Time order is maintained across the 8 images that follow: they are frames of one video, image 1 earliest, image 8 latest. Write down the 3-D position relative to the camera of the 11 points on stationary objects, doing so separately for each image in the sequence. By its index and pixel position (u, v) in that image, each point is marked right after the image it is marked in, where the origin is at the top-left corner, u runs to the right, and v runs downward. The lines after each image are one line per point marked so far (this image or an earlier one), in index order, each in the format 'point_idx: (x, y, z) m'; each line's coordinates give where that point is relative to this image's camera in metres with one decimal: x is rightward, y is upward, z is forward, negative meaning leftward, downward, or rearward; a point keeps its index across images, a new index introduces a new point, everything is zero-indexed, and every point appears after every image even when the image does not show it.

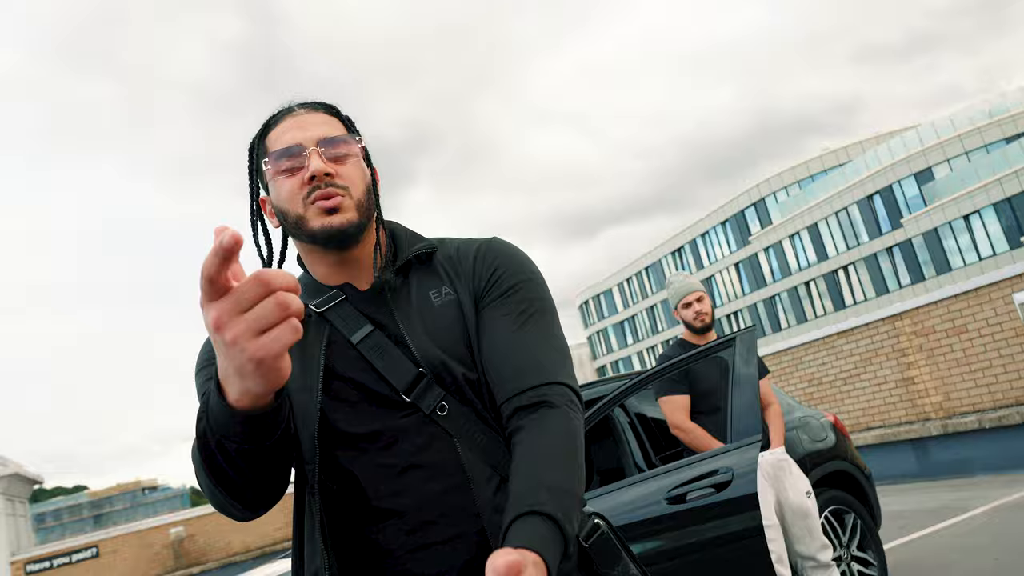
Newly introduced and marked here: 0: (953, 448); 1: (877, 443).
0: (+4.9, -1.8, +9.0) m
1: (+4.7, -2.0, +10.4) m
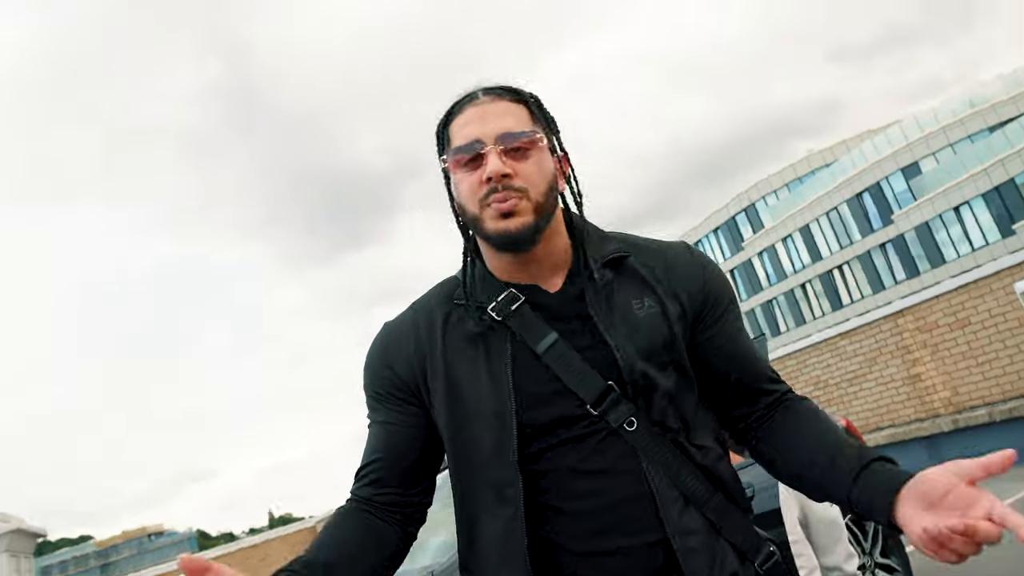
0: (+4.9, -1.7, +9.0) m
1: (+4.7, -1.9, +10.3) m
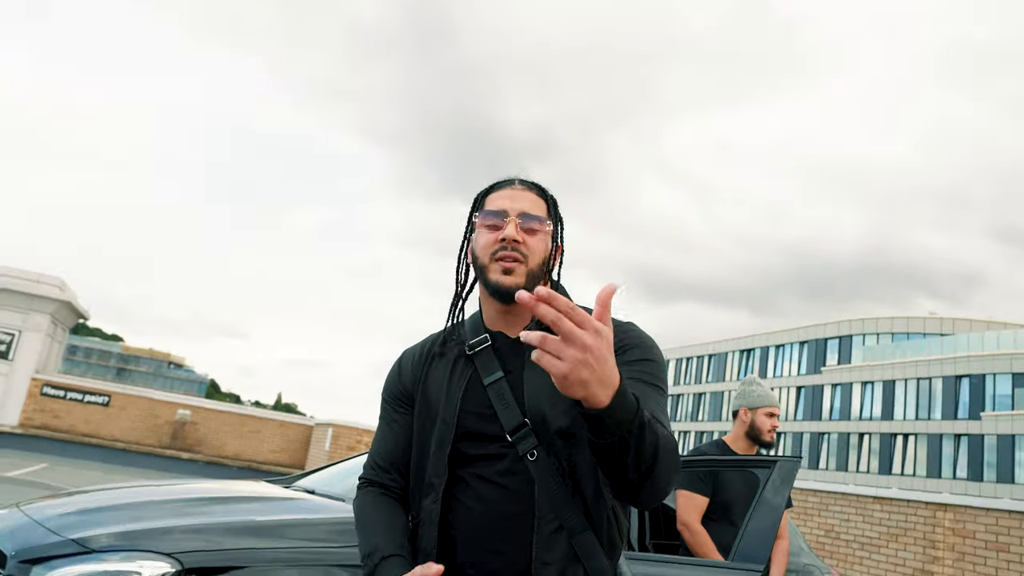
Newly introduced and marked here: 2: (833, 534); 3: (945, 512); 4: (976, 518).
0: (+4.5, -3.9, +8.6) m
1: (+4.3, -4.0, +9.9) m
2: (+3.7, -2.8, +9.4) m
3: (+4.2, -2.2, +8.0) m
4: (+4.3, -2.1, +7.6) m
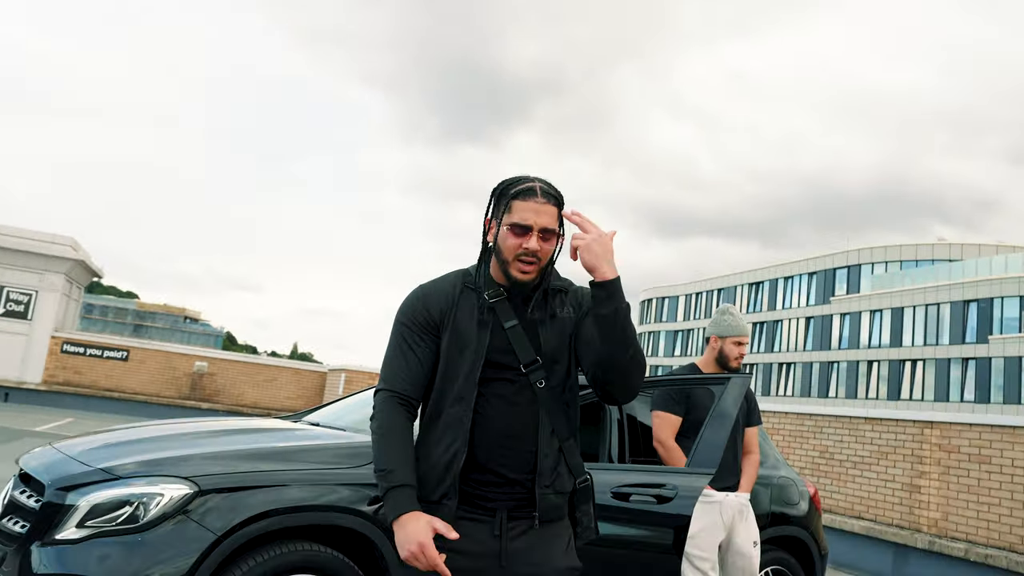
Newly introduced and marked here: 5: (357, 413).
0: (+4.7, -3.1, +8.9) m
1: (+4.5, -3.1, +10.3) m
2: (+3.8, -2.0, +9.7) m
3: (+4.3, -1.4, +8.2) m
4: (+4.4, -1.4, +7.8) m
5: (-0.7, -0.6, +3.8) m
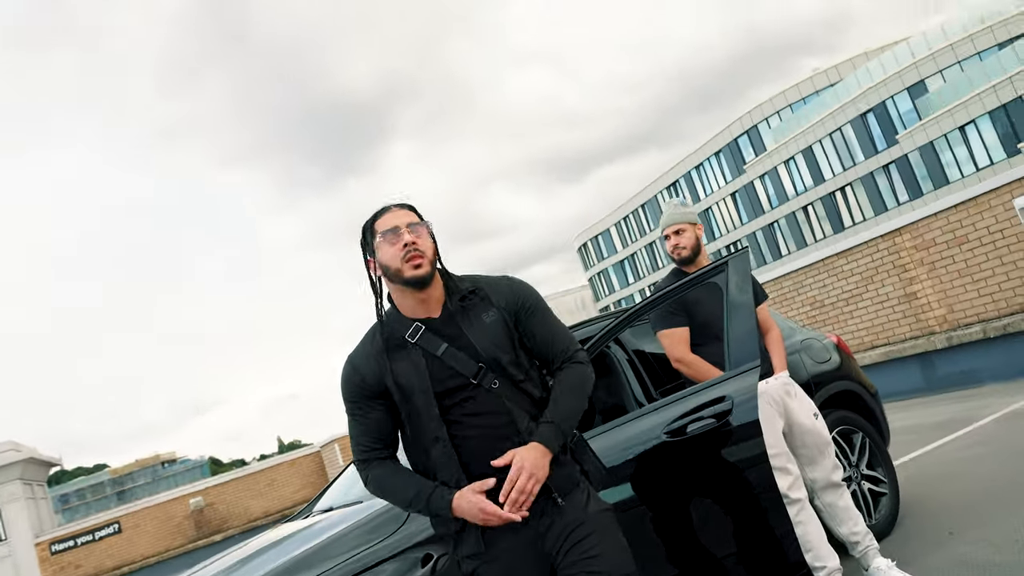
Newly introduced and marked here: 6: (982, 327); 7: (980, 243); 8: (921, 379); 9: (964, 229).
0: (+4.9, -0.8, +9.0) m
1: (+4.7, -0.9, +10.4) m
2: (+3.7, -0.2, +9.7) m
3: (+4.0, +0.5, +8.3) m
4: (+4.0, +0.6, +7.9) m
5: (-0.6, -0.8, +3.5) m
6: (+4.2, -0.4, +7.4) m
7: (+4.2, +0.4, +7.4) m
8: (+4.2, -0.9, +8.4) m
9: (+4.2, +0.5, +7.6) m
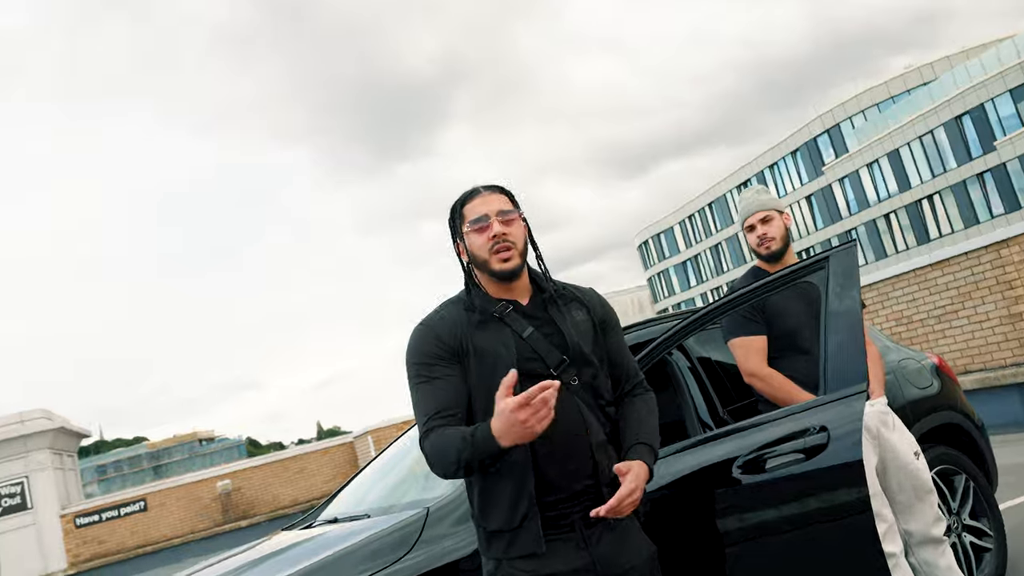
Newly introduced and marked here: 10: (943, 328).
0: (+5.3, -1.0, +7.9) m
1: (+5.2, -1.2, +9.2) m
2: (+4.1, -0.4, +8.7) m
3: (+4.3, +0.3, +7.2) m
4: (+4.4, +0.4, +6.8) m
5: (-0.7, -0.8, +2.8) m
6: (+4.4, -0.6, +6.2) m
7: (+4.5, +0.2, +6.3) m
8: (+4.5, -1.1, +7.2) m
9: (+4.5, +0.3, +6.4) m
10: (+4.2, -0.5, +8.2) m
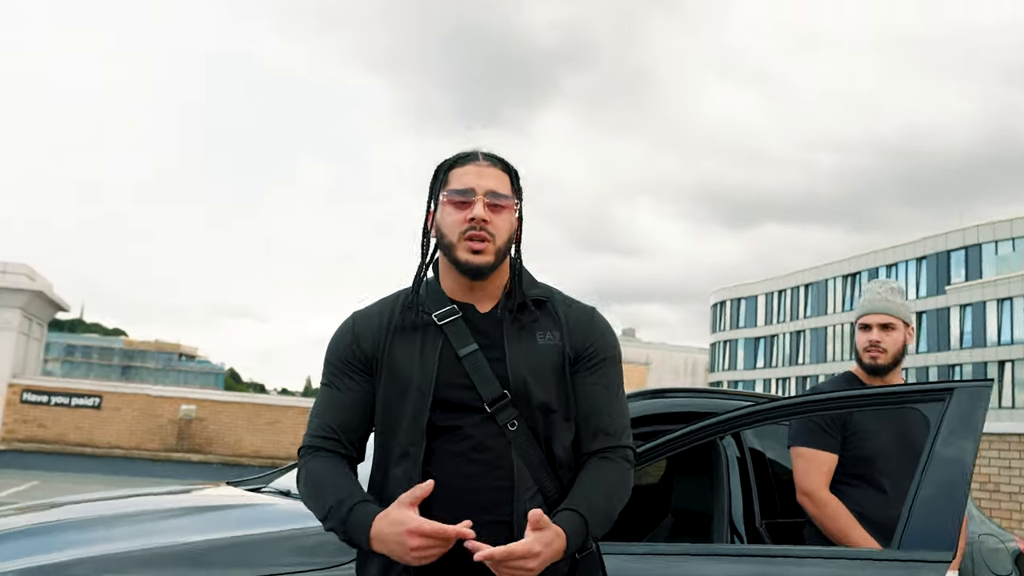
0: (+5.2, -2.7, +6.3) m
1: (+5.1, -2.9, +7.6) m
2: (+4.3, -1.8, +7.1) m
3: (+4.7, -1.1, +5.6) m
4: (+4.8, -1.1, +5.2) m
5: (-0.5, -0.4, +1.5) m
6: (+4.5, -2.0, +4.7) m
7: (+4.8, -1.3, +4.7) m
8: (+4.4, -2.5, +5.7) m
9: (+4.9, -1.2, +4.9) m
10: (+4.4, -1.9, +6.7) m
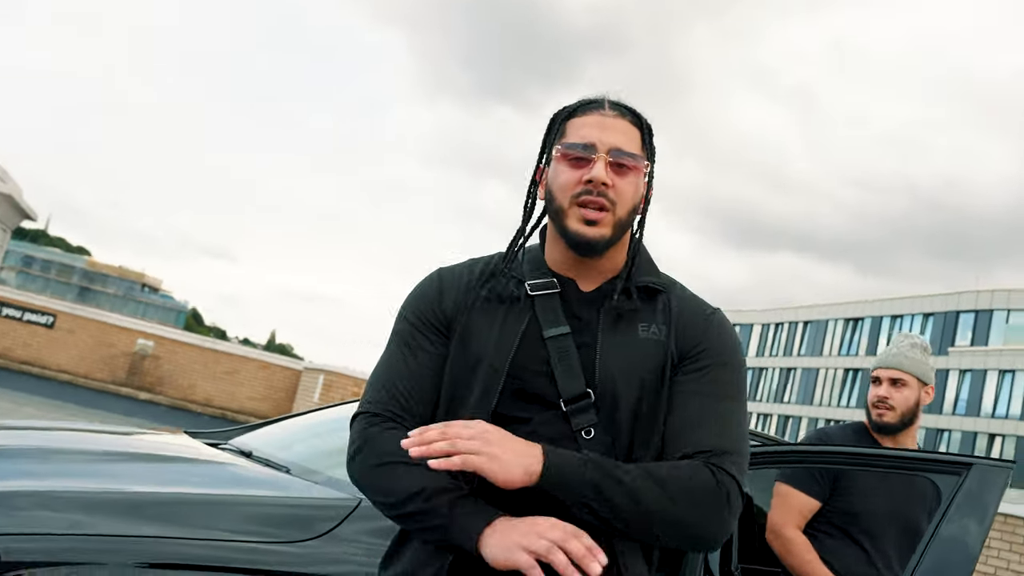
0: (+4.8, -3.5, +6.0) m
1: (+4.6, -3.6, +7.4) m
2: (+4.0, -2.3, +6.8) m
3: (+4.6, -1.8, +5.3) m
4: (+4.7, -1.8, +4.9) m
5: (-0.3, -0.3, +1.0) m
6: (+4.3, -2.6, +4.4) m
7: (+4.7, -2.0, +4.5) m
8: (+4.0, -3.2, +5.4) m
9: (+4.7, -1.9, +4.6) m
10: (+4.1, -2.5, +6.4) m
